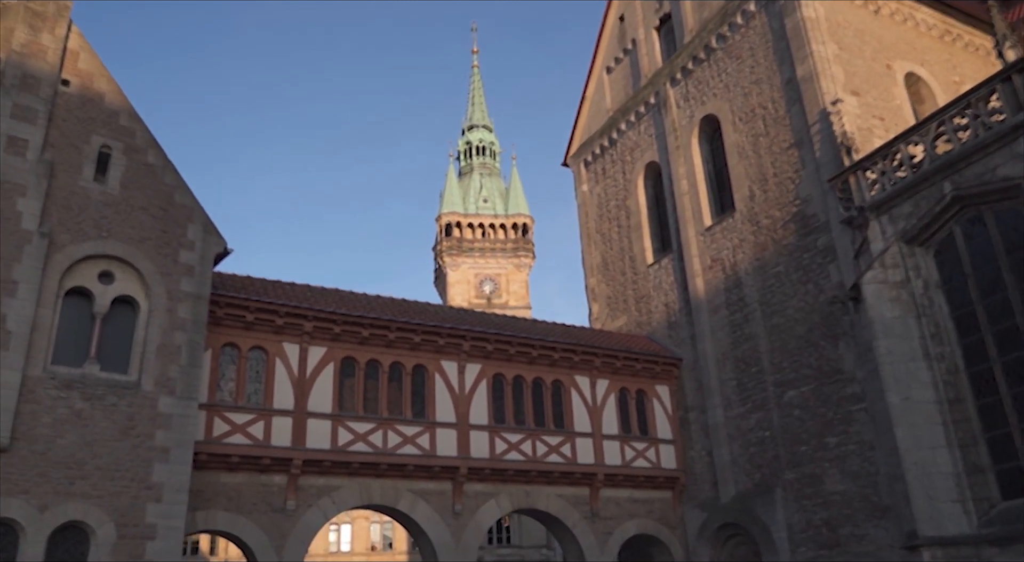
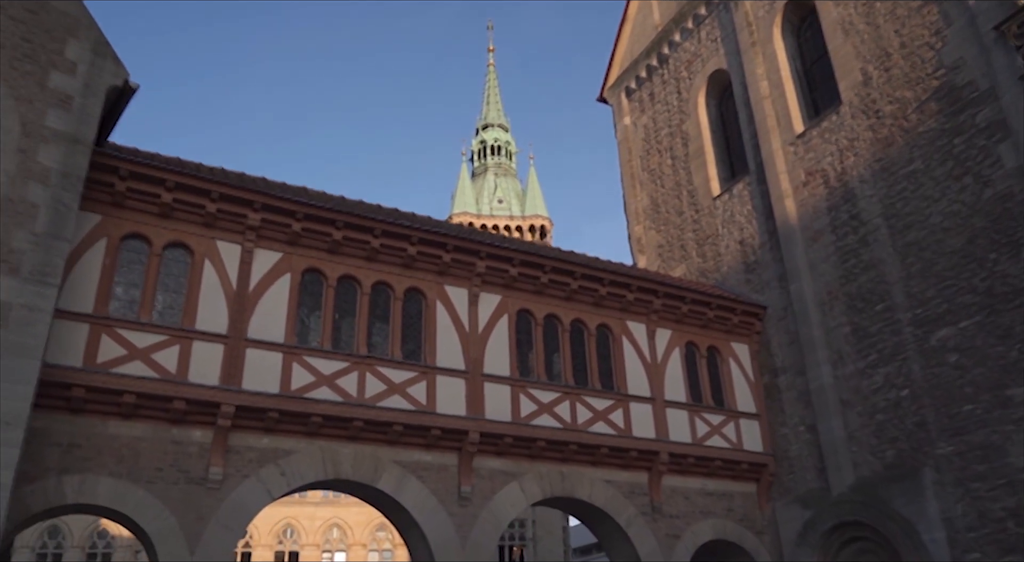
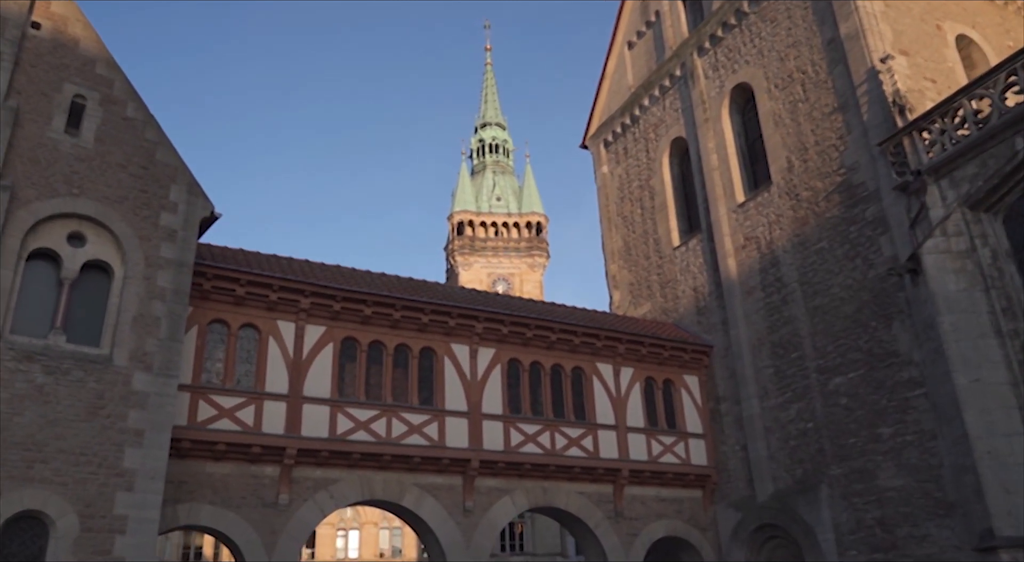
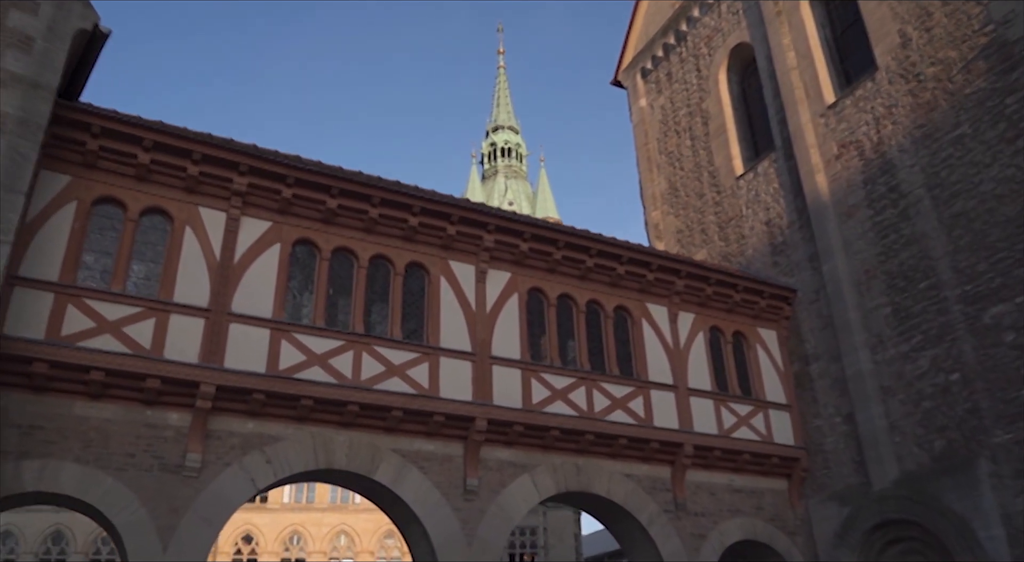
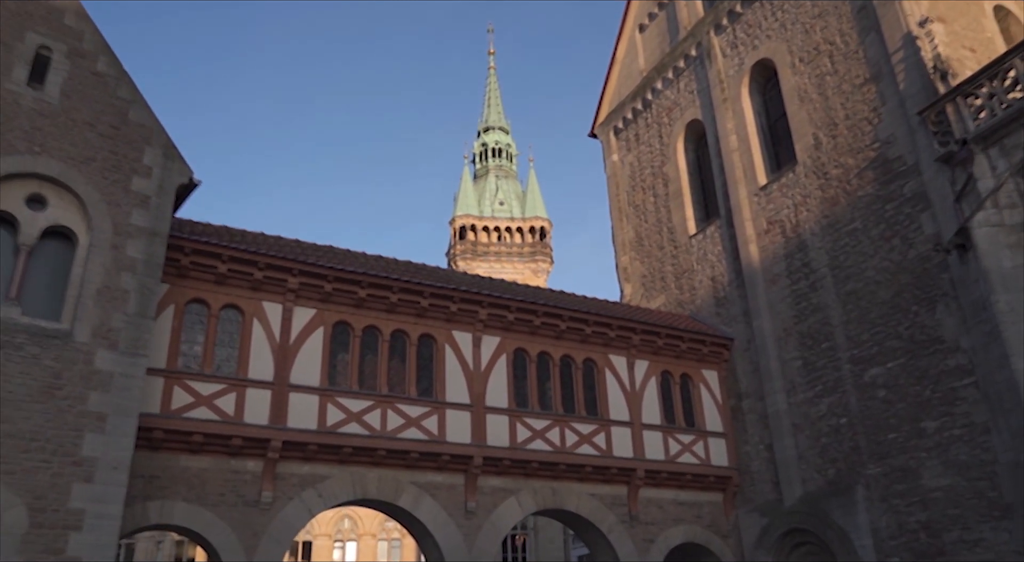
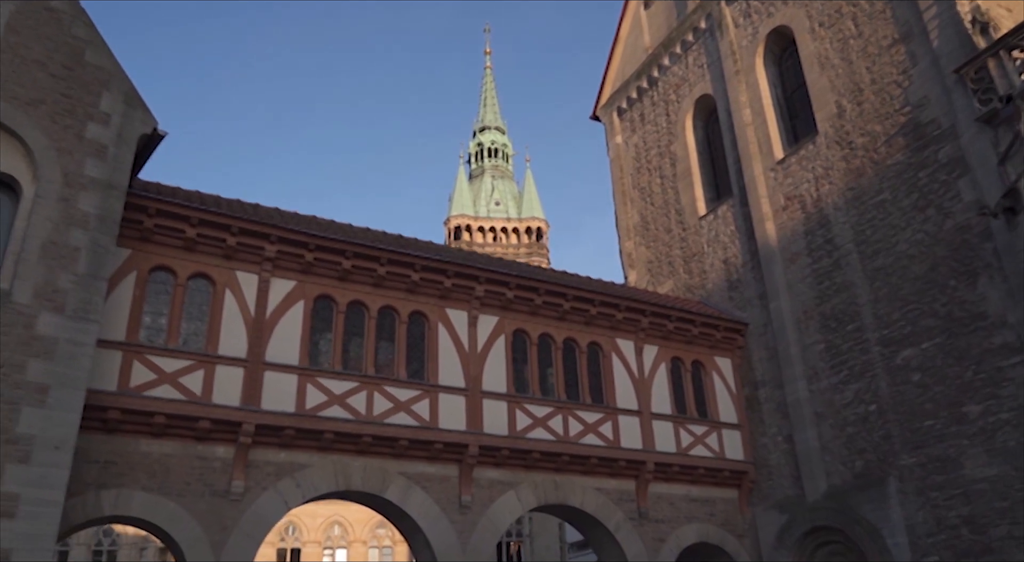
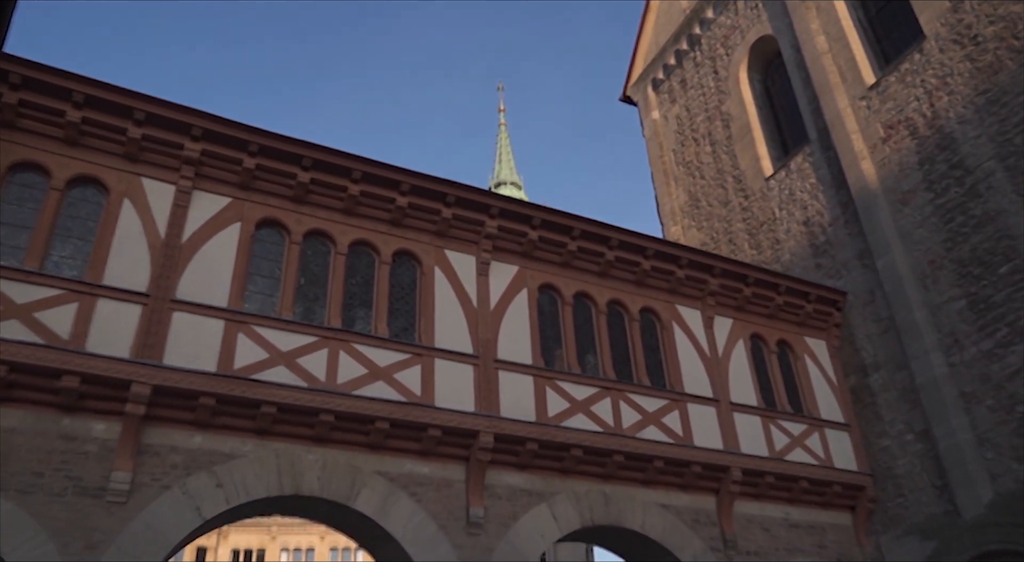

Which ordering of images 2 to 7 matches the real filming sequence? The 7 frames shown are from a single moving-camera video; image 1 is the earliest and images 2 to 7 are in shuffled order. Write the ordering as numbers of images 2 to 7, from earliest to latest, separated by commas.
3, 5, 6, 2, 4, 7
